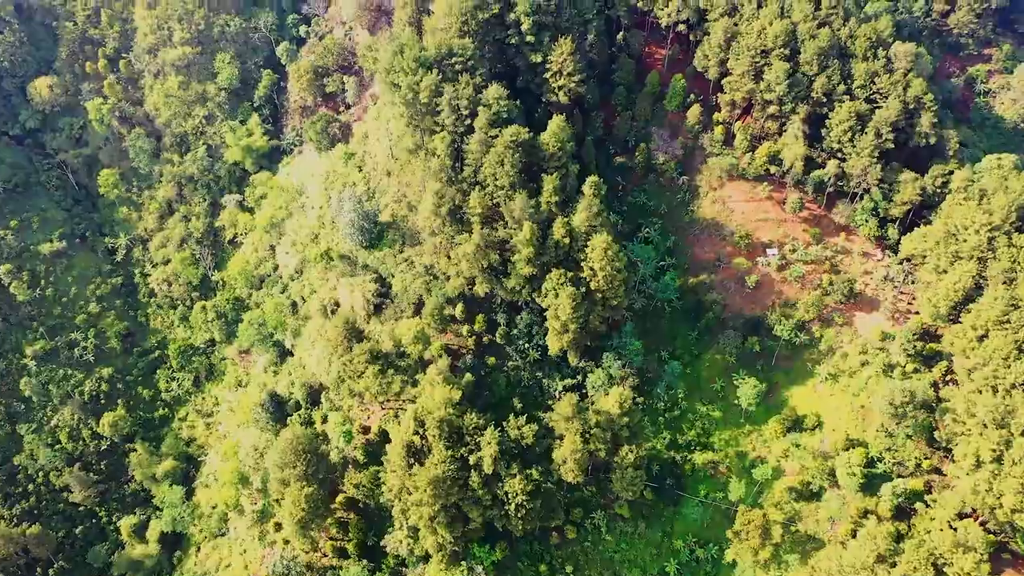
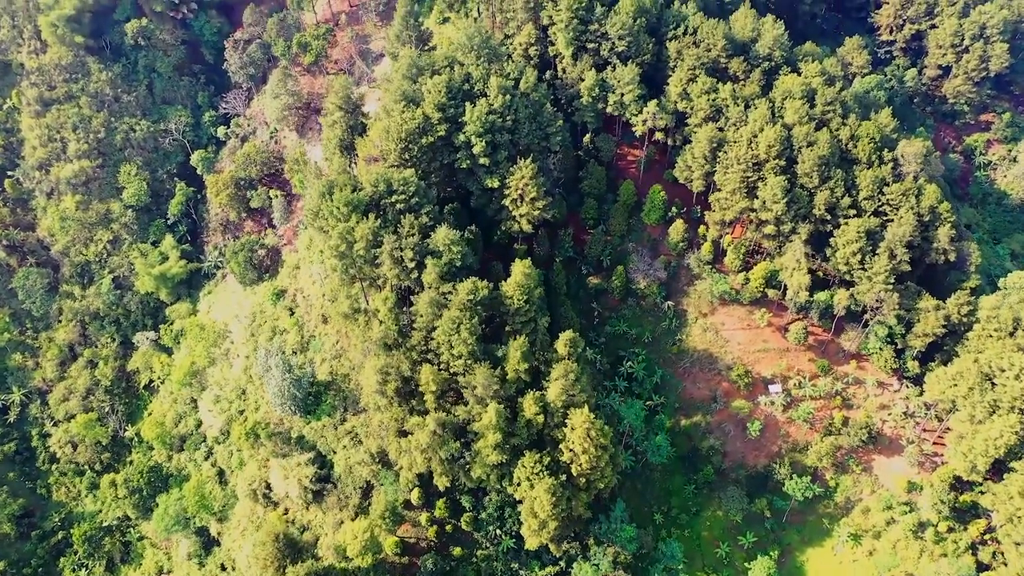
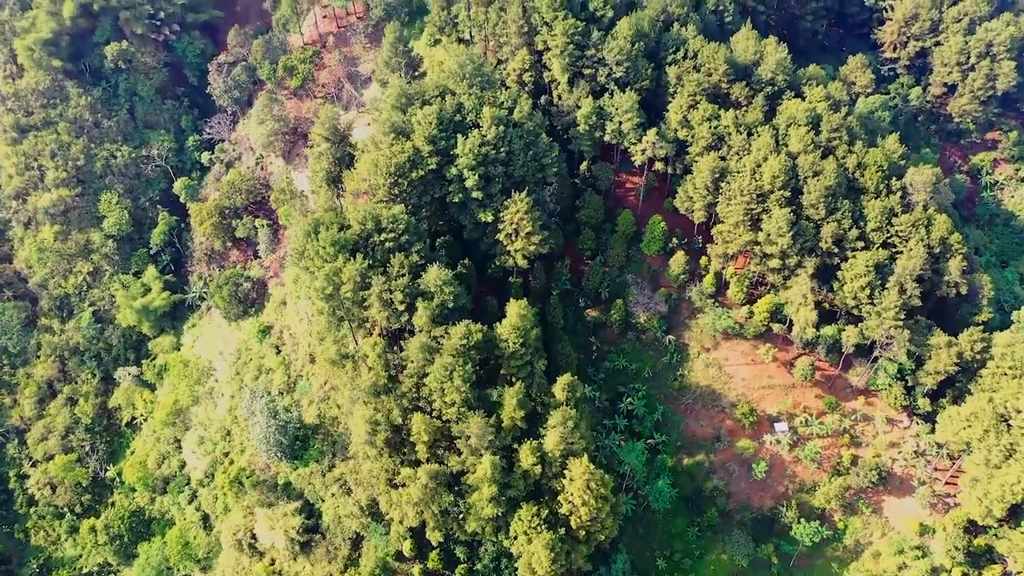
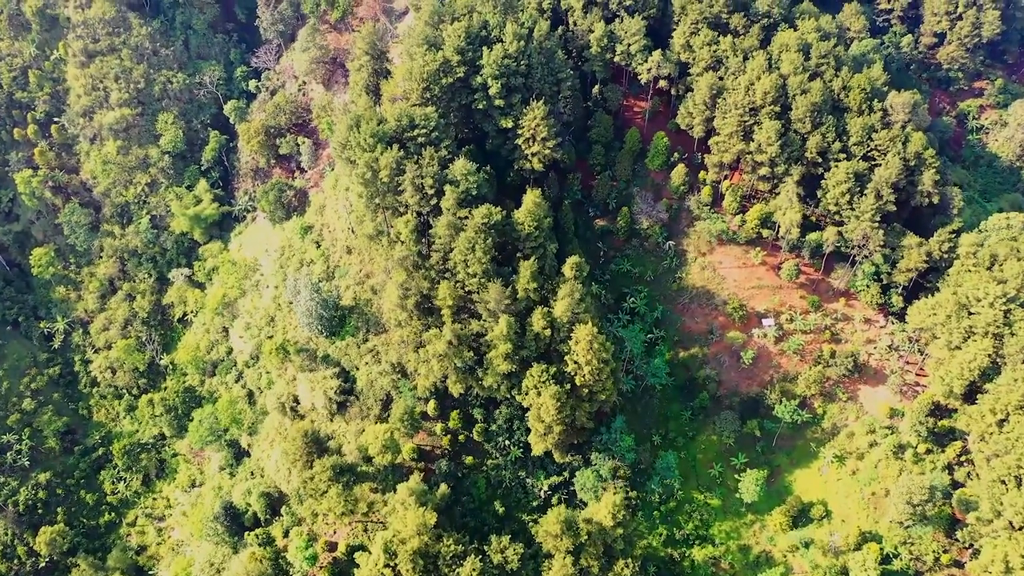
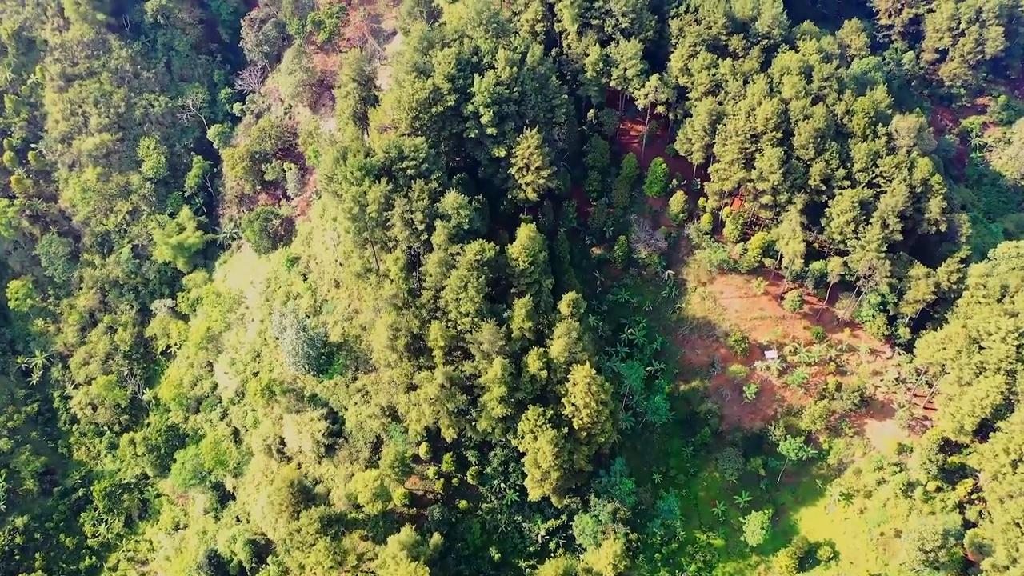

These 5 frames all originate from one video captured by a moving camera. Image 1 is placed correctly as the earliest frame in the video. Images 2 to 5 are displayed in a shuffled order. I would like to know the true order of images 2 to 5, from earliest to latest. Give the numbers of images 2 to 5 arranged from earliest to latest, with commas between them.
4, 5, 2, 3
